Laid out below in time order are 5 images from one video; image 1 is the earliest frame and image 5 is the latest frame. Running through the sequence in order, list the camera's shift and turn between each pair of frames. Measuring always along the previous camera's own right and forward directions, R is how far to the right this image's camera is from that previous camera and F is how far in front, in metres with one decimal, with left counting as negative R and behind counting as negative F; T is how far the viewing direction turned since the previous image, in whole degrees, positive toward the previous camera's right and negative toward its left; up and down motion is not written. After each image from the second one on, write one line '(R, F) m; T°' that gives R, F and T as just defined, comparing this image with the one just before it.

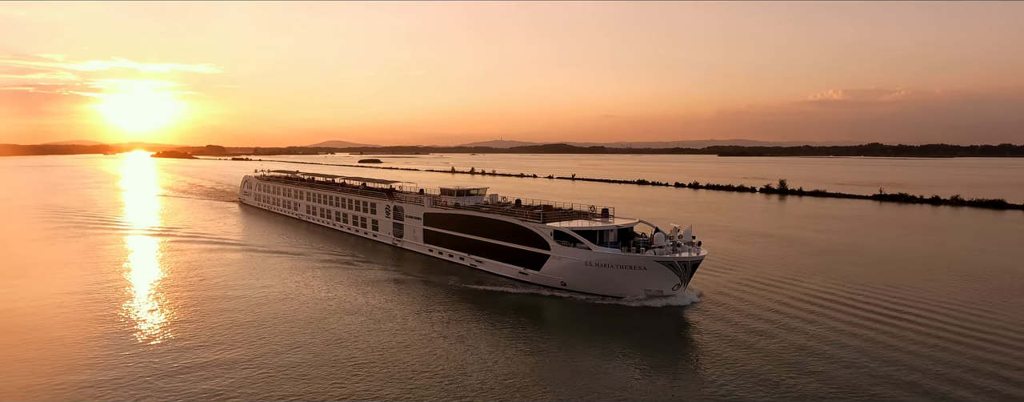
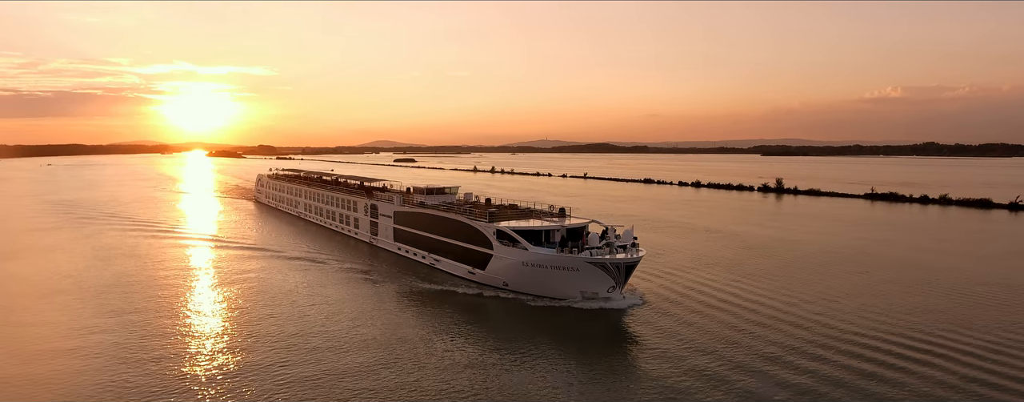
(+3.1, +0.3) m; -1°
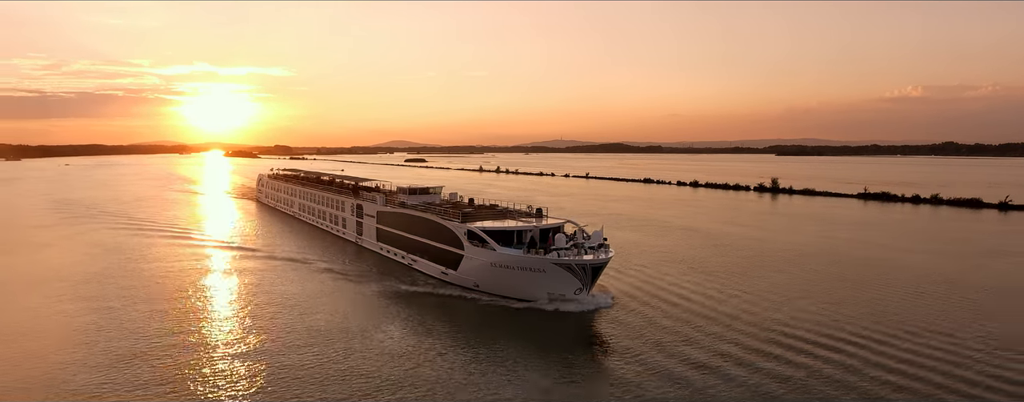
(+1.4, +0.4) m; 0°
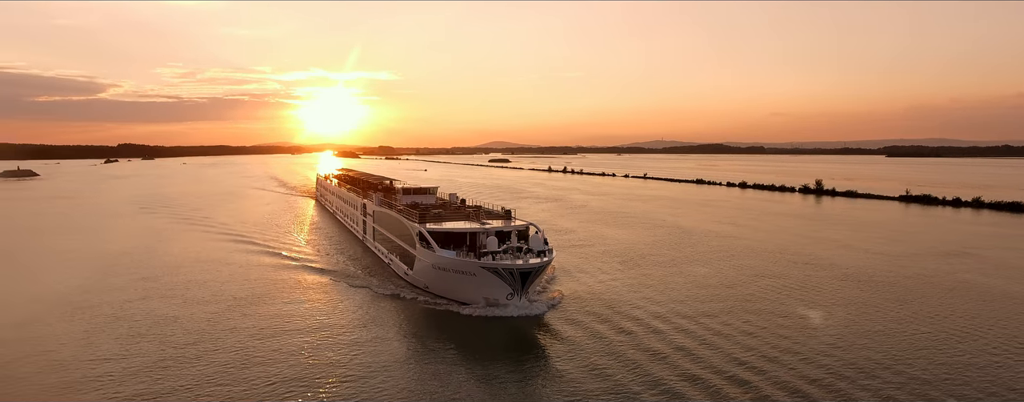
(+4.7, +0.1) m; -5°
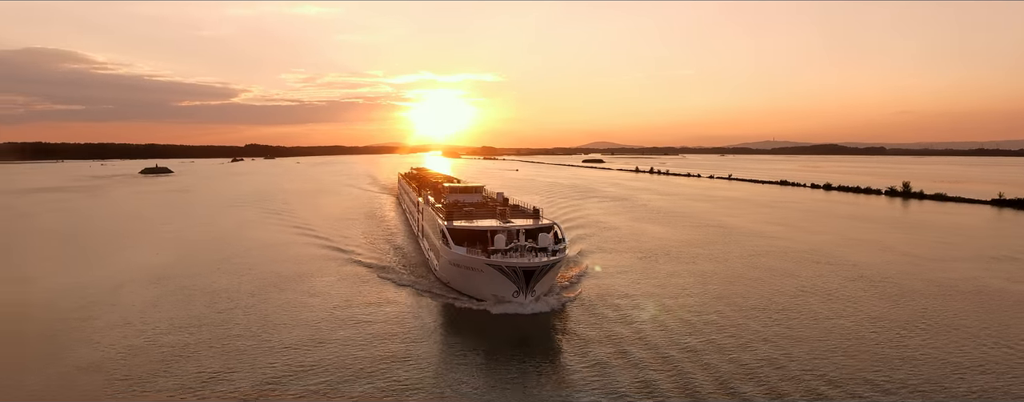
(+2.3, -0.9) m; -7°
